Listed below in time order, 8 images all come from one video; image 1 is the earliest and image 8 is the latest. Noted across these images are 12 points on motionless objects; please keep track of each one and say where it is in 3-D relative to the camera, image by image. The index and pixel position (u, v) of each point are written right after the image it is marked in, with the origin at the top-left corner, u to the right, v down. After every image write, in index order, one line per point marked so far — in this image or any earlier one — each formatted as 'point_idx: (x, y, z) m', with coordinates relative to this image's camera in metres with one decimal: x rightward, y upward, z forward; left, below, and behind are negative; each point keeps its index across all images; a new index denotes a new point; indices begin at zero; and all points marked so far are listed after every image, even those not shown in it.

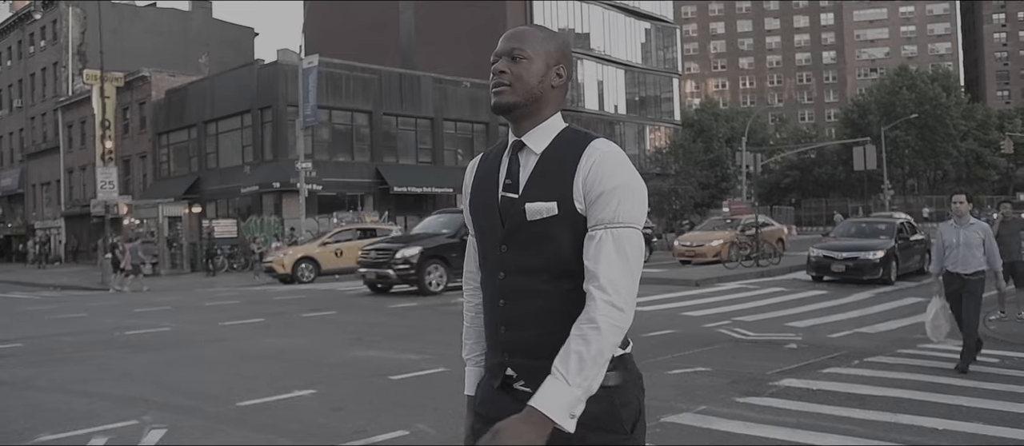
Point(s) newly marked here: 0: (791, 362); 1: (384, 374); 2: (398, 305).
0: (+2.7, -1.4, +9.2) m
1: (-1.2, -1.4, +8.7) m
2: (-1.9, -1.4, +16.0) m
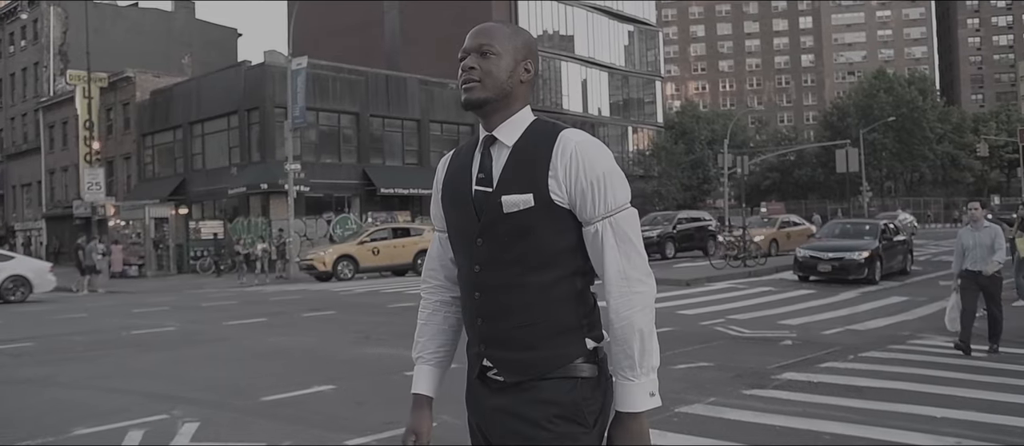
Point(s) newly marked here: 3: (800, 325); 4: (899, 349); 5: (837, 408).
0: (+2.8, -1.4, +9.5) m
1: (-1.1, -1.4, +9.0) m
2: (-2.0, -1.4, +16.3) m
3: (+3.8, -1.4, +12.6) m
4: (+4.2, -1.4, +10.2) m
5: (+2.3, -1.3, +6.8) m
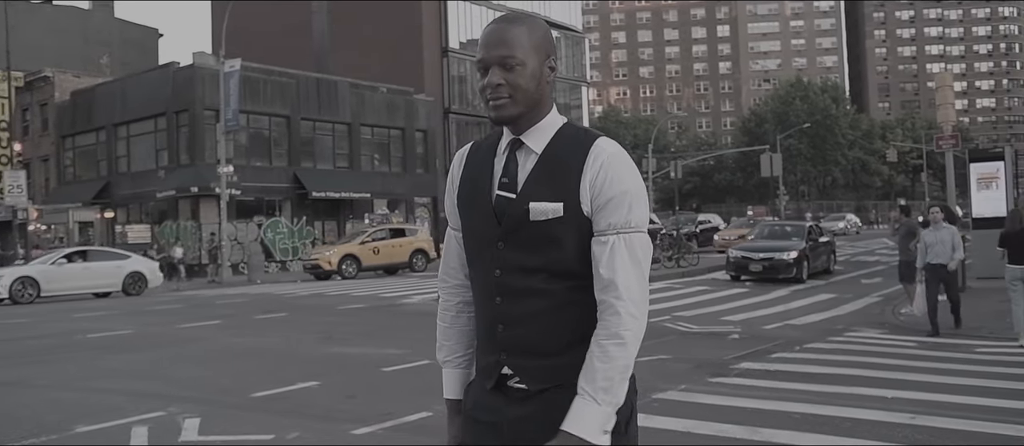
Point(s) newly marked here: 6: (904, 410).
0: (+2.4, -1.4, +10.2) m
1: (-1.3, -1.4, +9.3) m
2: (-2.9, -1.4, +16.5) m
3: (+3.2, -1.4, +13.4) m
4: (+3.8, -1.4, +11.0) m
5: (+2.2, -1.3, +7.4) m
6: (+2.7, -1.3, +6.5) m
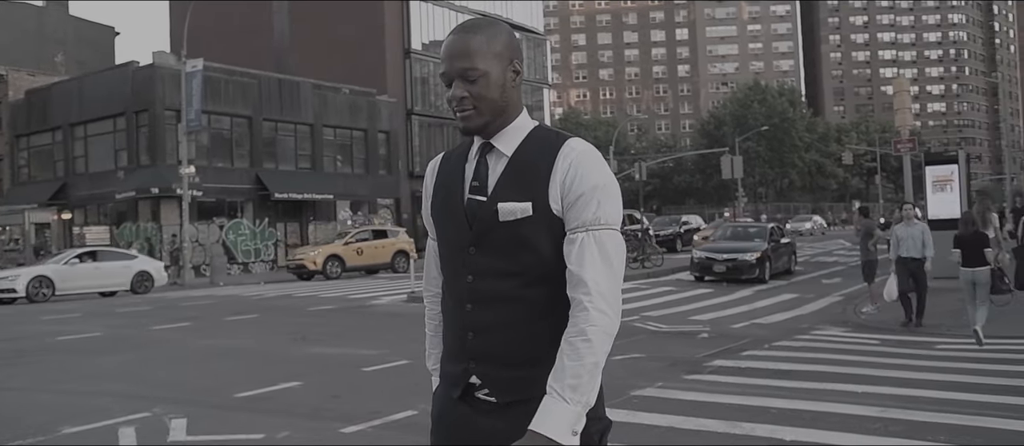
0: (+2.2, -1.4, +10.4) m
1: (-1.6, -1.4, +9.4) m
2: (-3.4, -1.5, +16.5) m
3: (+2.8, -1.4, +13.6) m
4: (+3.5, -1.4, +11.3) m
5: (+2.1, -1.3, +7.6) m
6: (+2.6, -1.3, +6.8) m
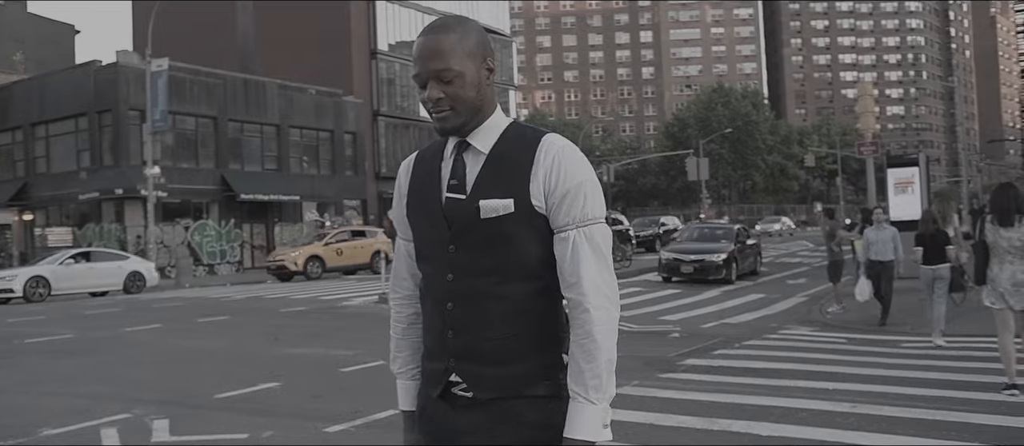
0: (+1.9, -1.4, +10.6) m
1: (-1.8, -1.4, +9.4) m
2: (-3.9, -1.5, +16.5) m
3: (+2.4, -1.4, +13.9) m
4: (+3.2, -1.4, +11.6) m
5: (+1.9, -1.3, +7.8) m
6: (+2.5, -1.3, +7.0) m
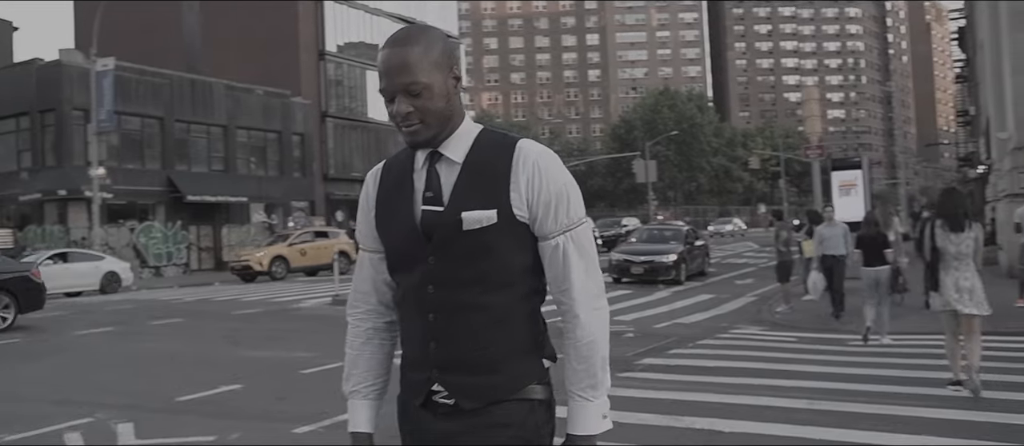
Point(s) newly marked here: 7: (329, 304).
0: (+1.4, -1.4, +10.8) m
1: (-2.2, -1.5, +9.5) m
2: (-4.7, -1.5, +16.4) m
3: (+1.8, -1.4, +14.1) m
4: (+2.7, -1.4, +11.9) m
5: (+1.6, -1.4, +8.0) m
6: (+2.2, -1.3, +7.2) m
7: (-3.4, -1.5, +17.8) m
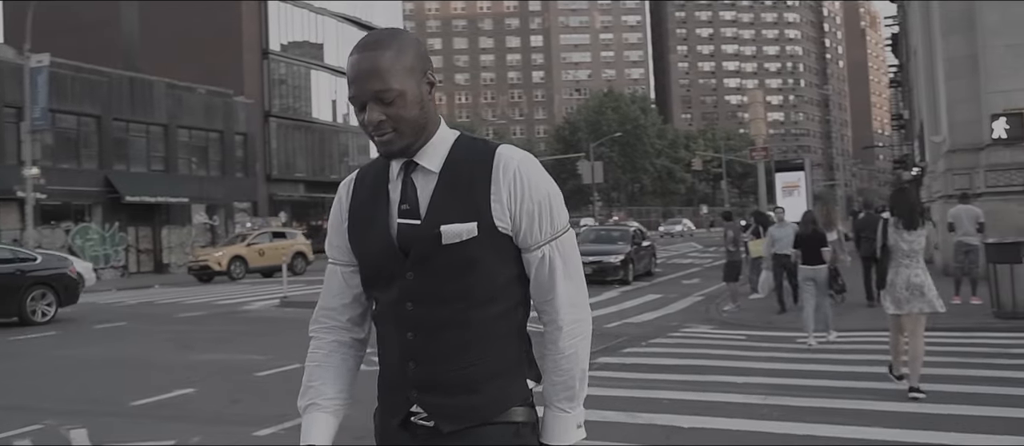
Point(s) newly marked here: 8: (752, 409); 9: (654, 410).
0: (+0.9, -1.4, +10.9) m
1: (-2.6, -1.5, +9.3) m
2: (-5.5, -1.6, +16.1) m
3: (+1.1, -1.5, +14.2) m
4: (+2.1, -1.4, +12.0) m
5: (+1.2, -1.4, +8.2) m
6: (+1.9, -1.3, +7.4) m
7: (-4.4, -1.5, +17.6) m
8: (+1.7, -1.3, +6.7) m
9: (+1.0, -1.3, +6.8) m
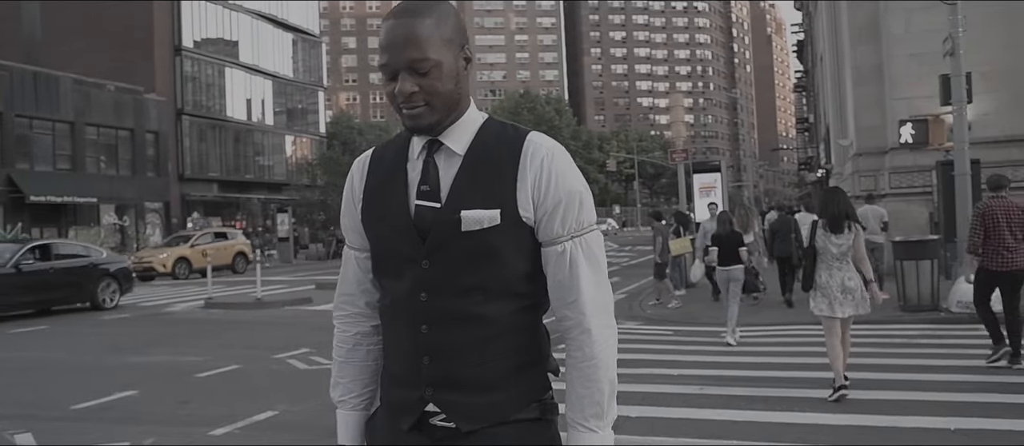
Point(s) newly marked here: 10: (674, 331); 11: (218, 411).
0: (+0.2, -1.4, +11.2) m
1: (-3.2, -1.5, +9.3) m
2: (-6.7, -1.6, +15.8) m
3: (0.0, -1.5, +14.5) m
4: (+1.2, -1.4, +12.4) m
5: (+0.8, -1.4, +8.5) m
6: (+1.5, -1.3, +7.8) m
7: (-5.7, -1.6, +17.4) m
8: (+1.3, -1.3, +7.1) m
9: (+0.6, -1.4, +7.1) m
10: (+2.1, -1.4, +12.3) m
11: (-2.3, -1.5, +7.4) m
